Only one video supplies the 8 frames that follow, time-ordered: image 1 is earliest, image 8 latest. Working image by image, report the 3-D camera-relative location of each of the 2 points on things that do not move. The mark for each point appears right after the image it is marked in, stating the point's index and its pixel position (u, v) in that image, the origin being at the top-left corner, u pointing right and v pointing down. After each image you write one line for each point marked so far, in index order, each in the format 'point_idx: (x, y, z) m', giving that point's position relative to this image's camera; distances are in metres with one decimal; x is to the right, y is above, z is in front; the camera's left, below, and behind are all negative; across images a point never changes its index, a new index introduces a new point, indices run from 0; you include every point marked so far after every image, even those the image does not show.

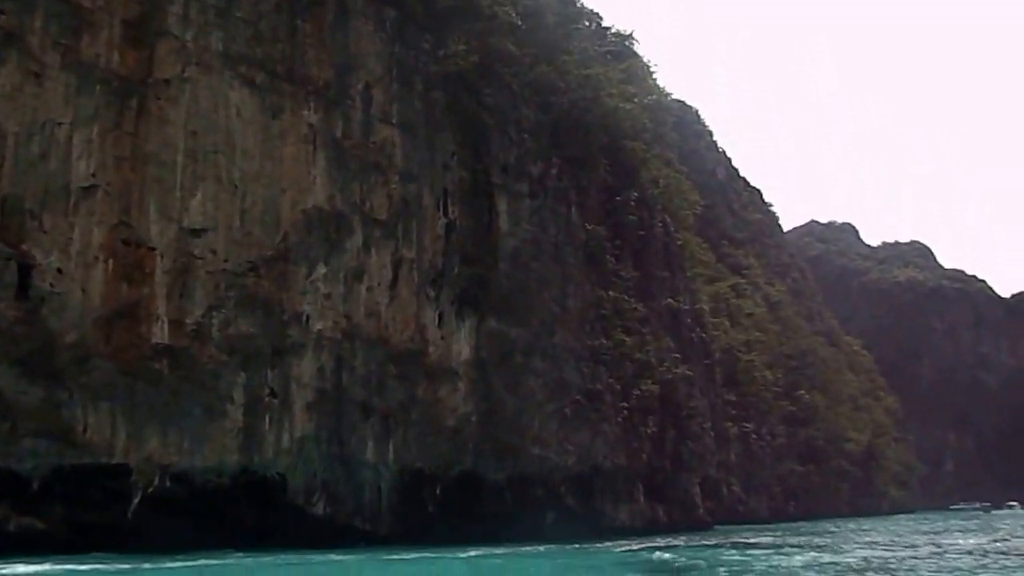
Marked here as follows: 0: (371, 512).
0: (-2.9, -4.9, +18.7) m
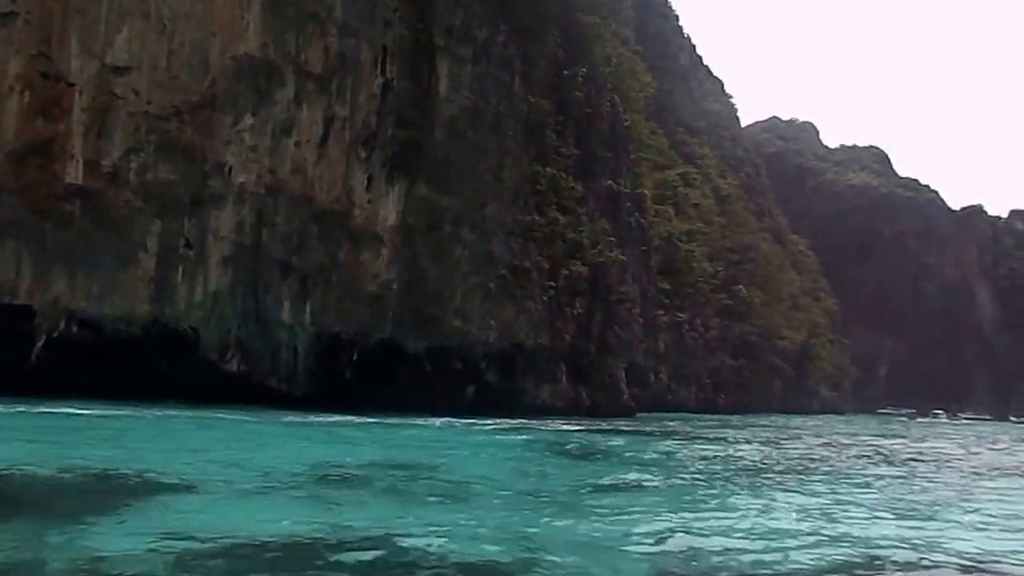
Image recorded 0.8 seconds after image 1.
0: (-4.7, -1.8, +18.8) m
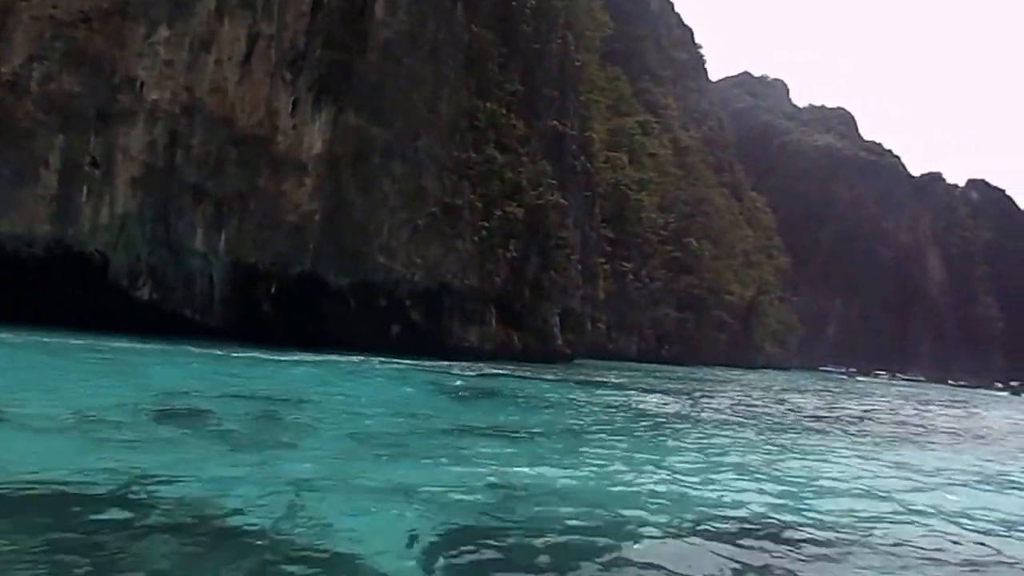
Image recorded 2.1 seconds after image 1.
0: (-6.3, -0.3, +18.0) m
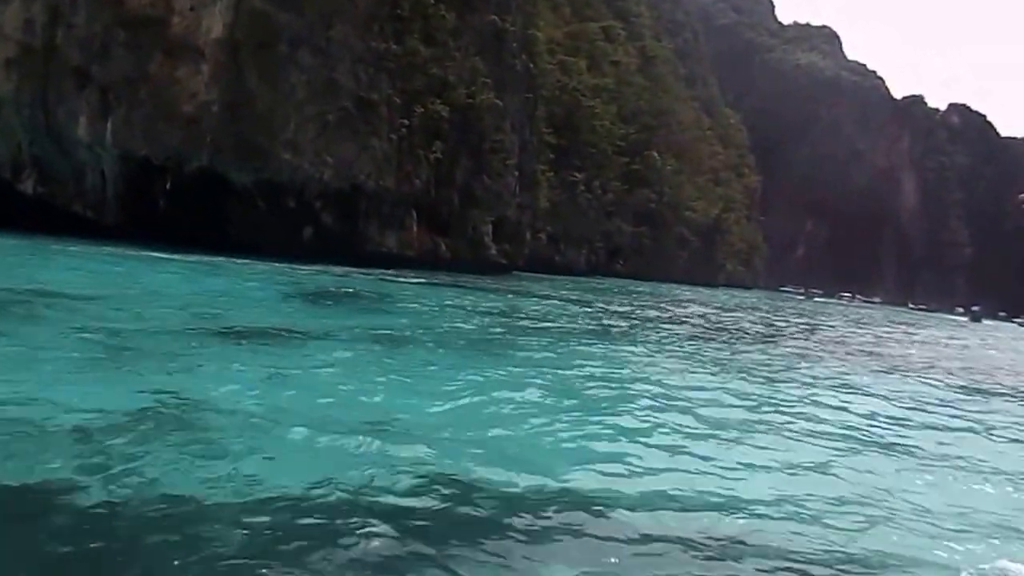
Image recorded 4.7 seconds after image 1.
0: (-8.0, +1.7, +16.7) m
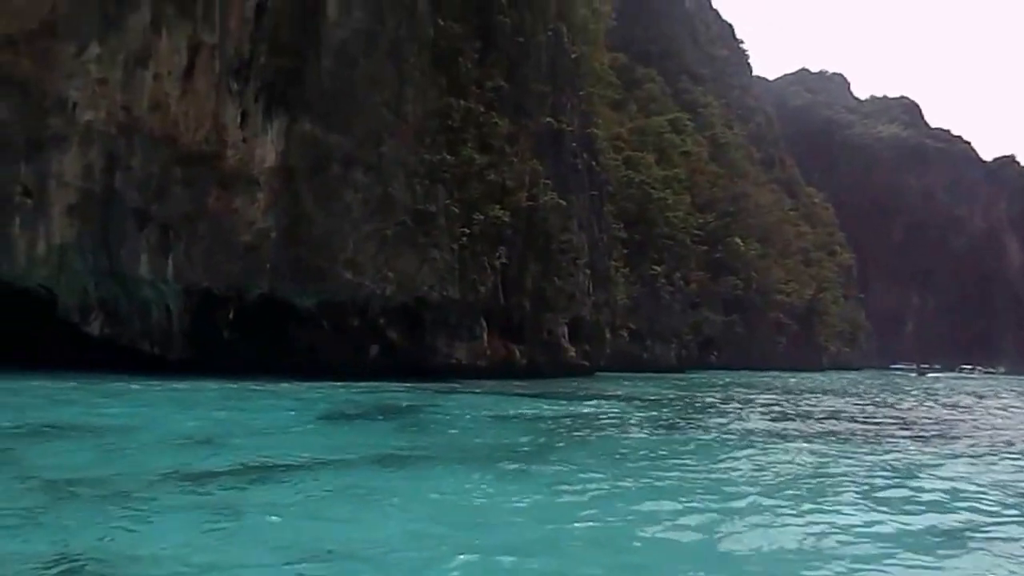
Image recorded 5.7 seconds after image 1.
0: (-6.8, -0.9, +16.7) m
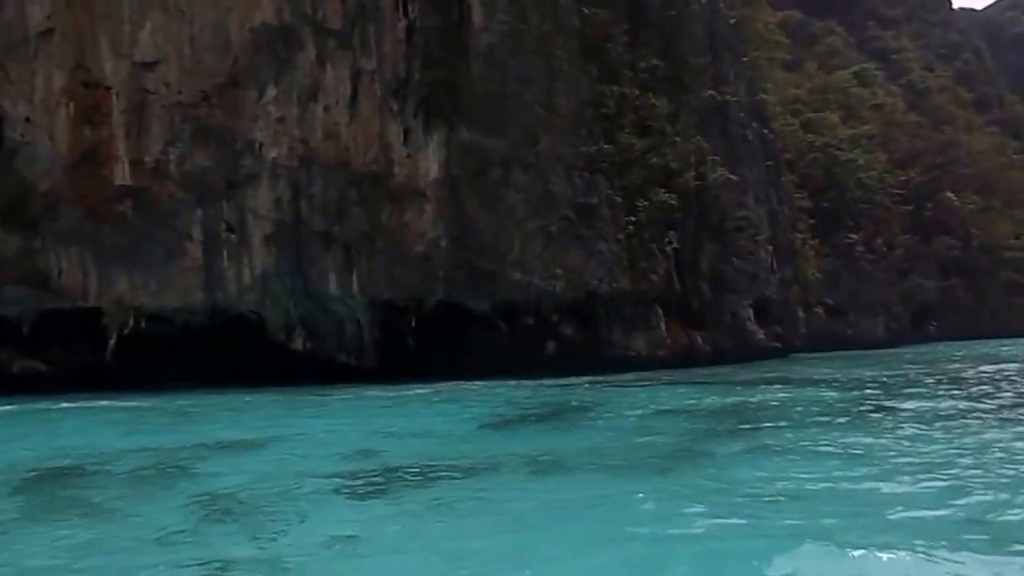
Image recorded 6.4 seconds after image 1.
0: (-3.3, -1.2, +18.0) m
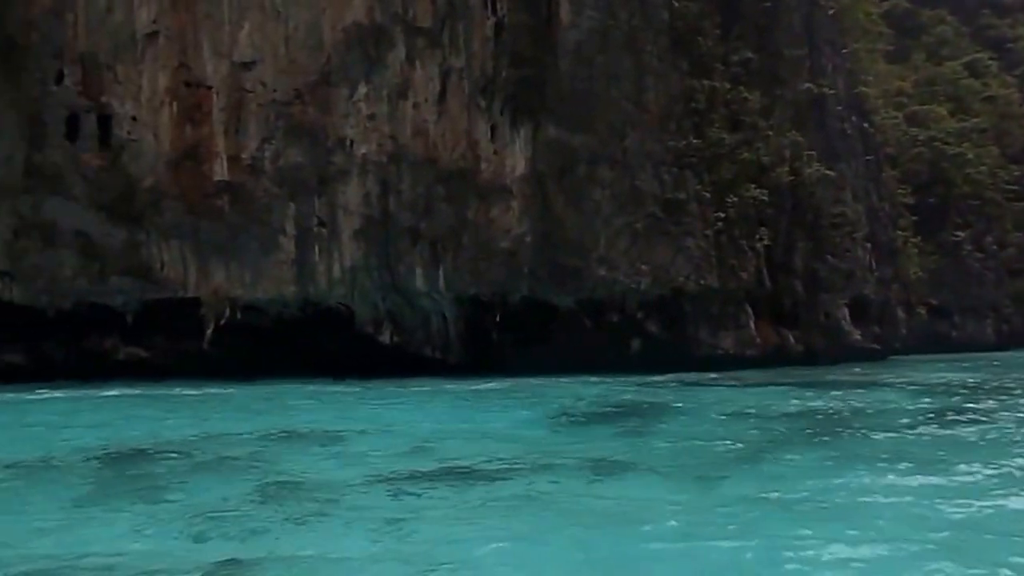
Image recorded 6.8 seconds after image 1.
0: (-1.6, -1.1, +18.2) m
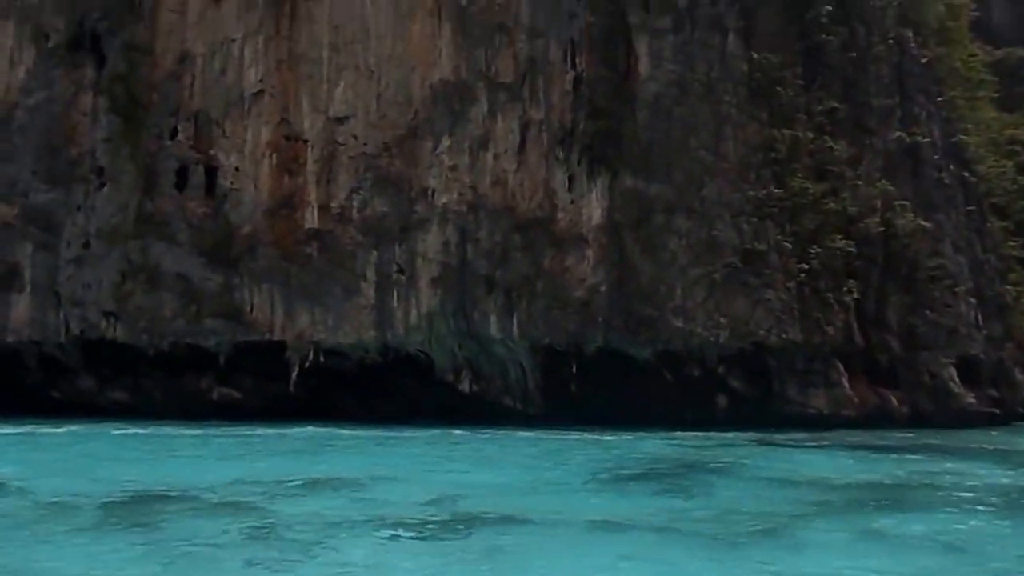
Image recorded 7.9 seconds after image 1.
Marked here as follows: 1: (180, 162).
0: (0.0, -2.1, +18.2) m
1: (-7.1, +2.7, +18.4) m
